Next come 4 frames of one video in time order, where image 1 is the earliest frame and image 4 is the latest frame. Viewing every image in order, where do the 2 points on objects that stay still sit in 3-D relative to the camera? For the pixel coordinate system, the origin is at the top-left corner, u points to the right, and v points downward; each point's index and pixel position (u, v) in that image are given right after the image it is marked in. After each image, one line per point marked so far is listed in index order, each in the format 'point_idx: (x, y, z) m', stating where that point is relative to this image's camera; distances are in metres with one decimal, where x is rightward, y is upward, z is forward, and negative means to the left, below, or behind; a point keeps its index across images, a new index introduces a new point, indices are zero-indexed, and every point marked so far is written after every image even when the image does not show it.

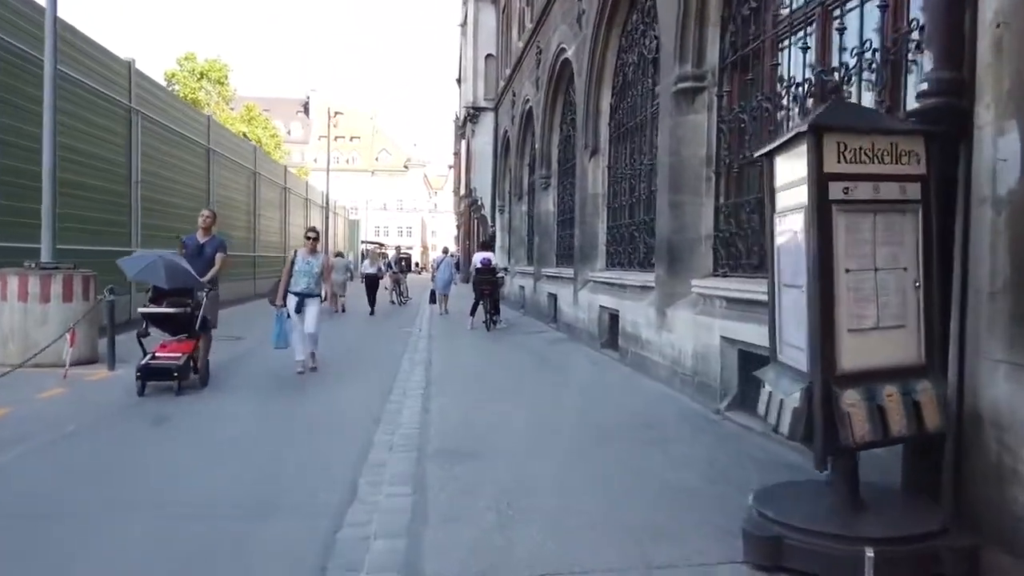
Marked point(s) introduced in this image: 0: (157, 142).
0: (-9.4, +3.9, +19.9) m
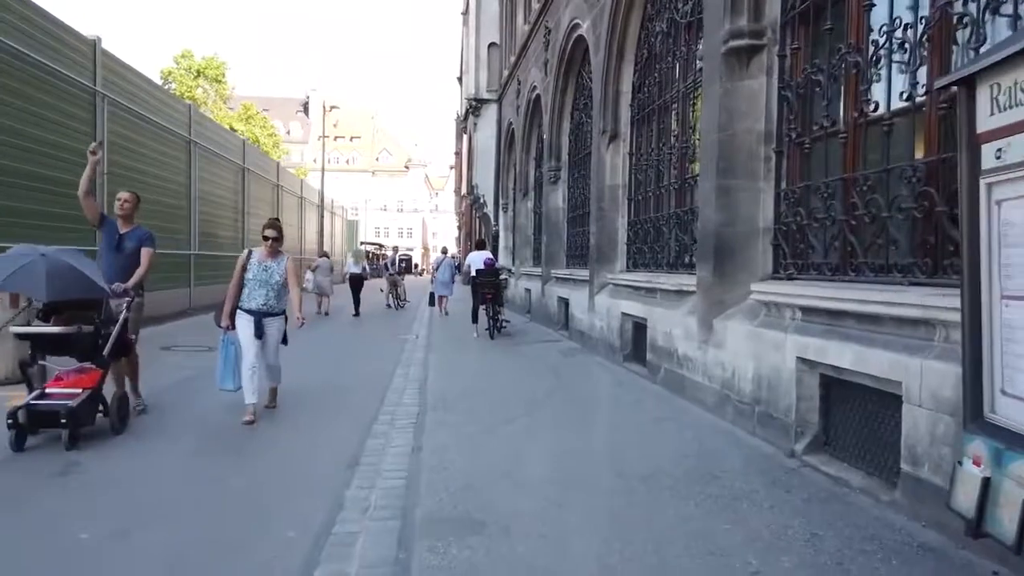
0: (-9.3, +3.9, +18.3) m
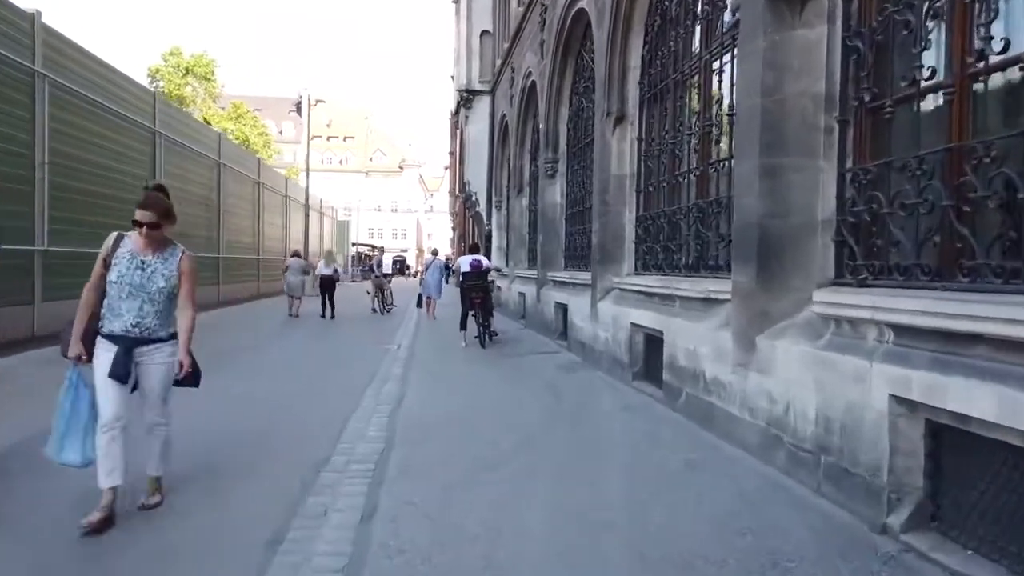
0: (-9.4, +3.8, +16.6) m
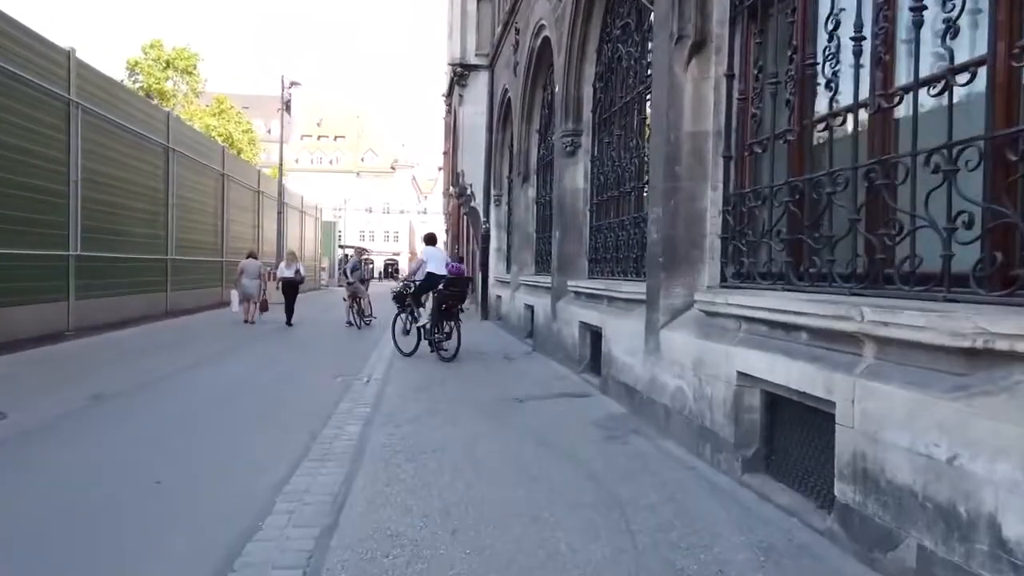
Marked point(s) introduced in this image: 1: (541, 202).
0: (-9.3, +3.6, +12.7) m
1: (+0.6, +1.8, +15.3) m
